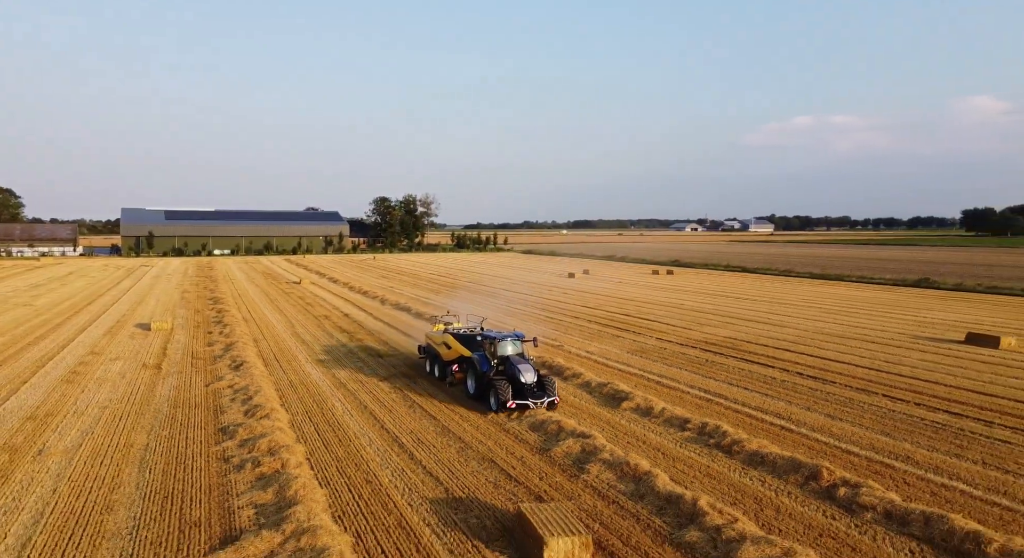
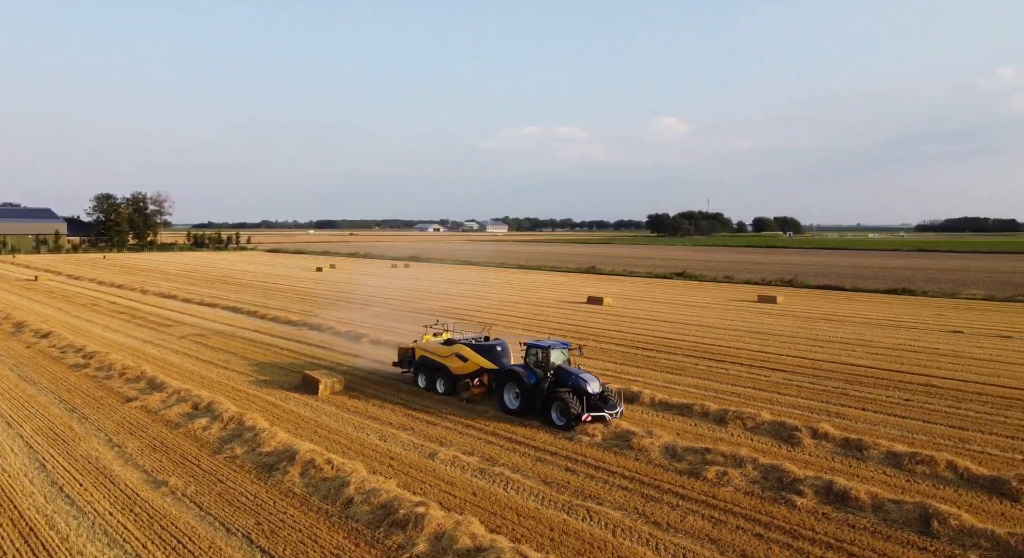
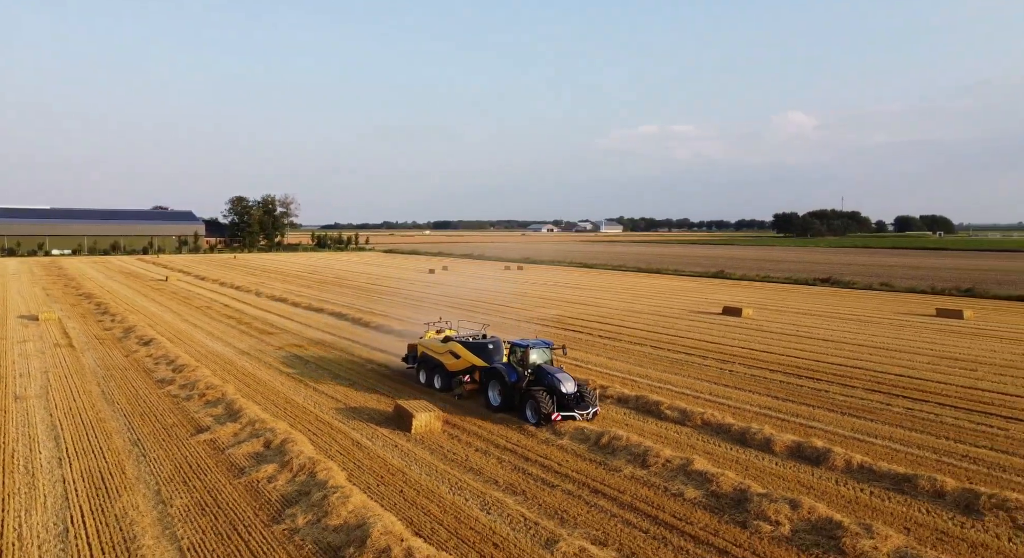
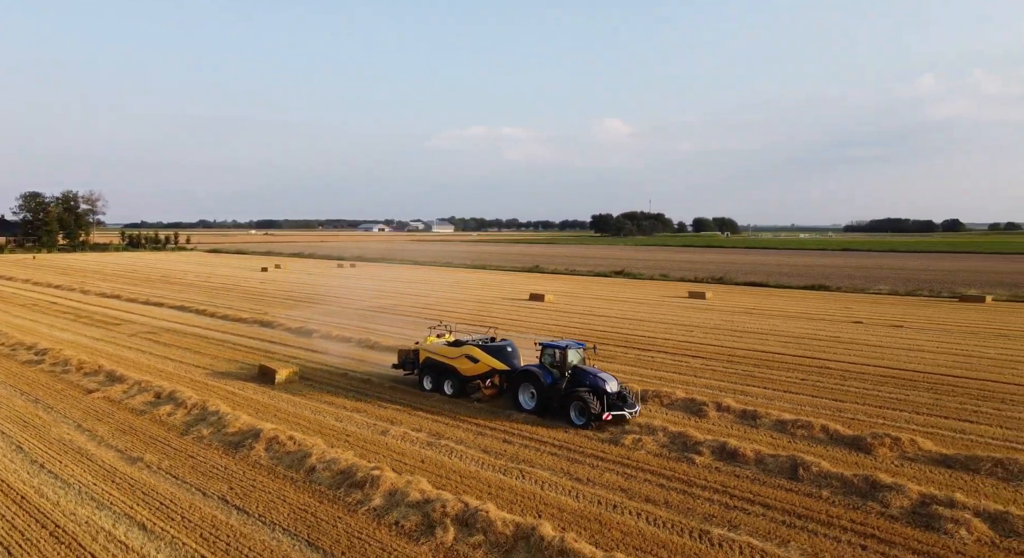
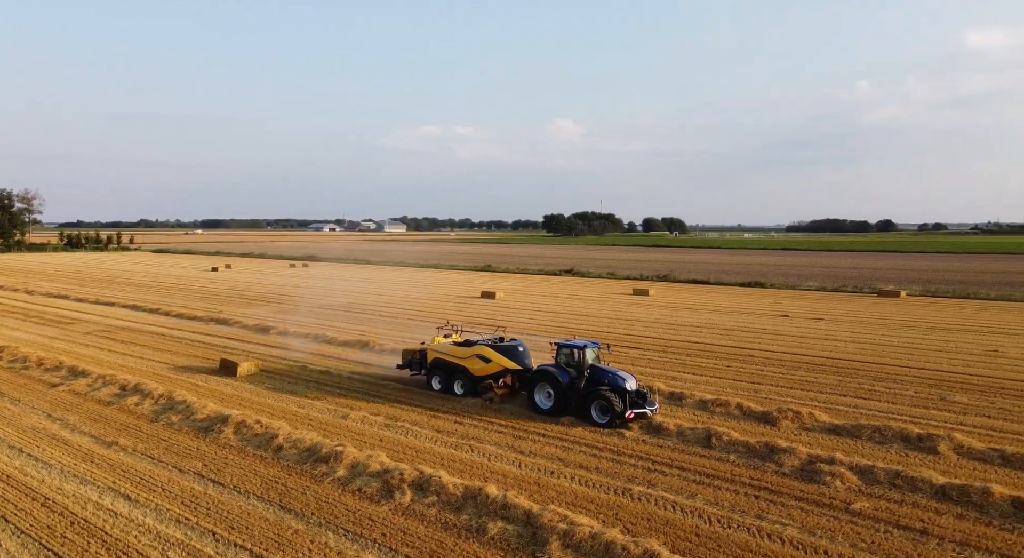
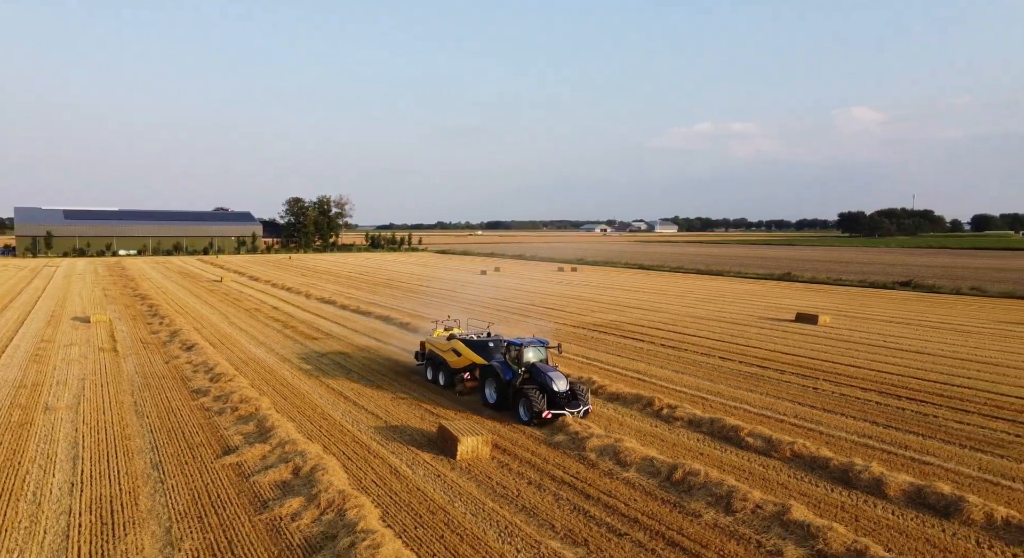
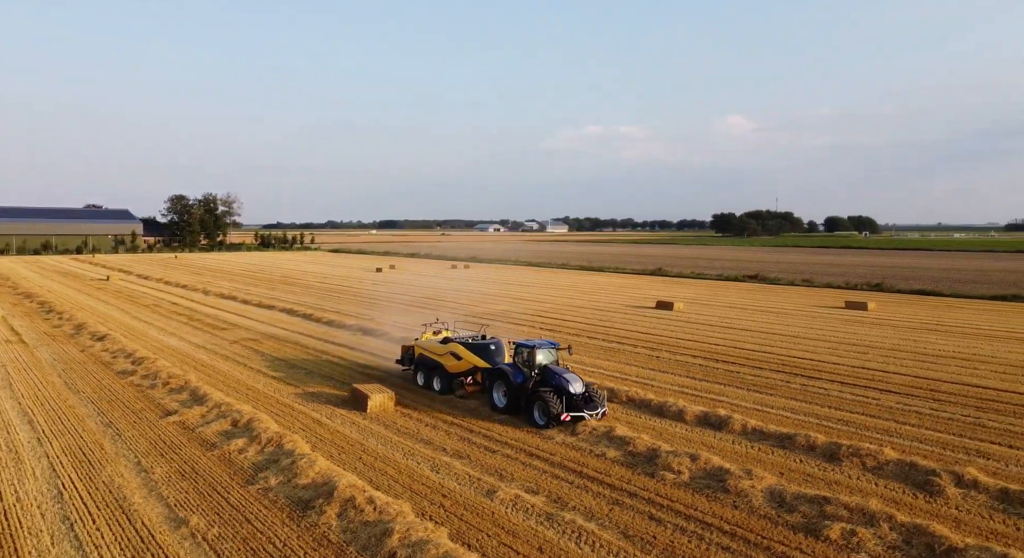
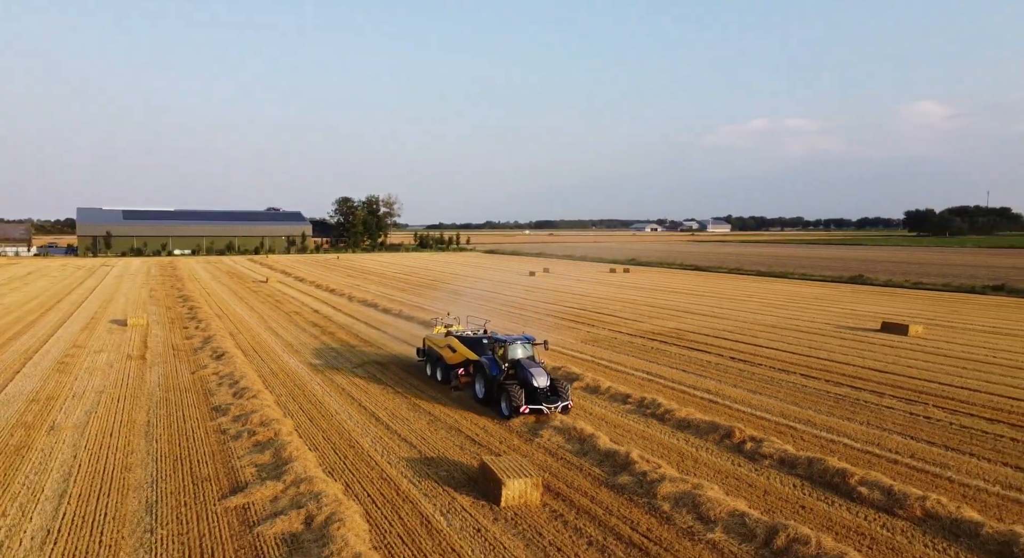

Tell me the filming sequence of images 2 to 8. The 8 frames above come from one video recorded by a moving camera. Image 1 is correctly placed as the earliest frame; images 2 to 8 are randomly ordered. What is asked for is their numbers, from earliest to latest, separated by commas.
8, 6, 3, 7, 2, 4, 5
